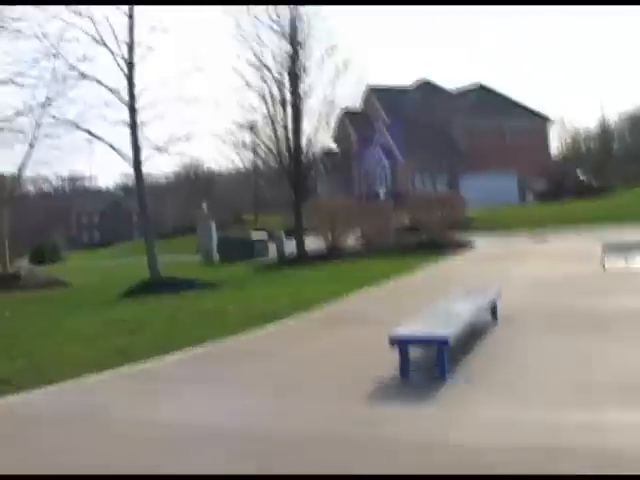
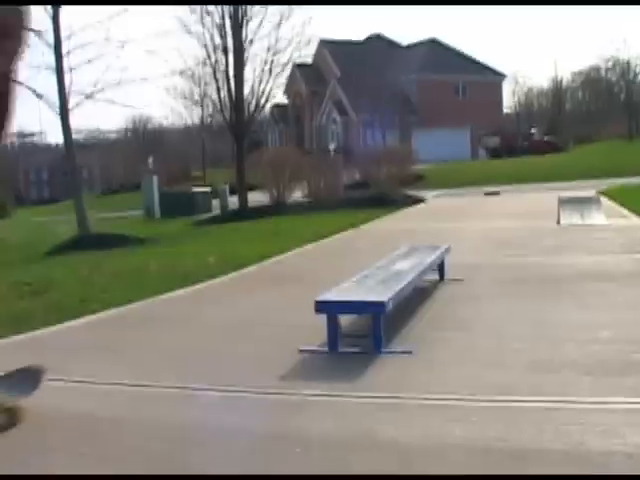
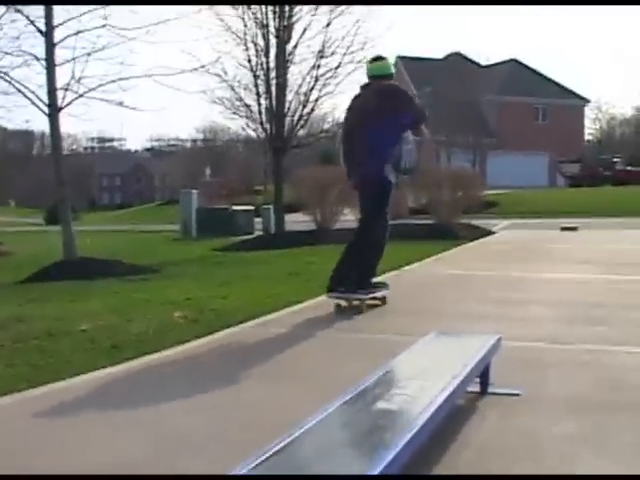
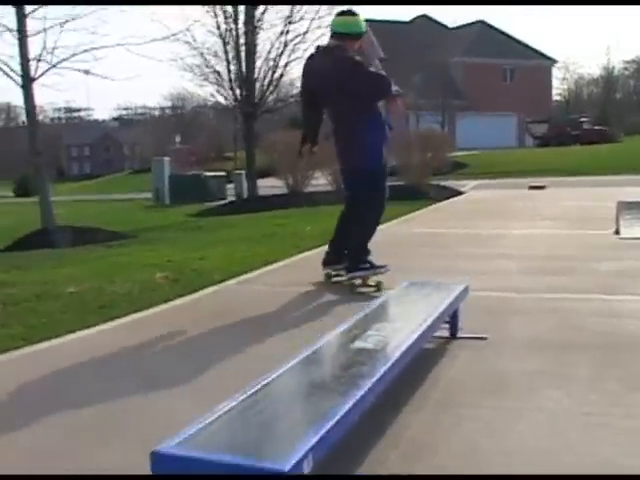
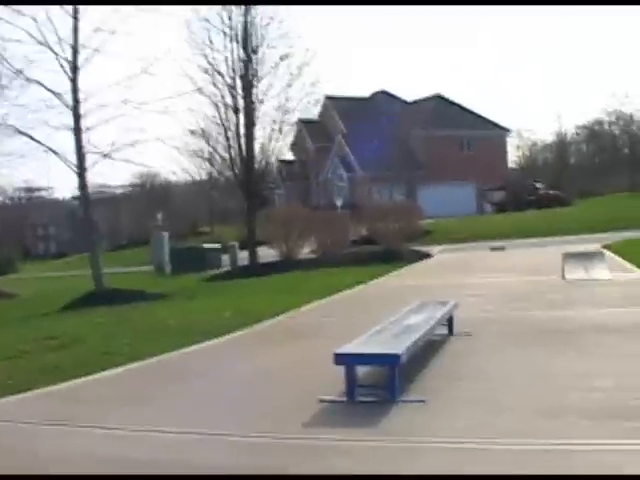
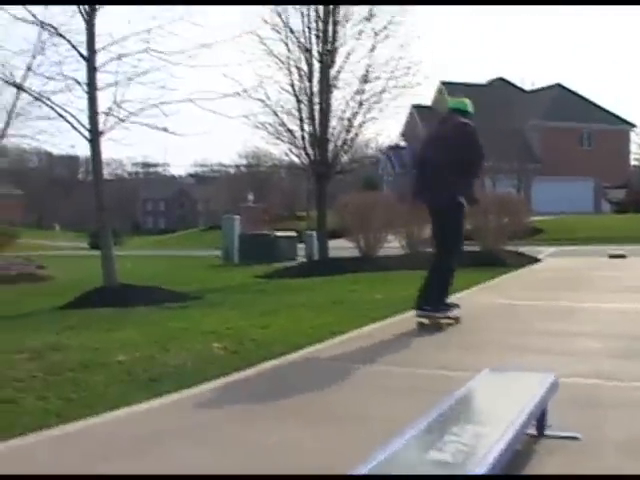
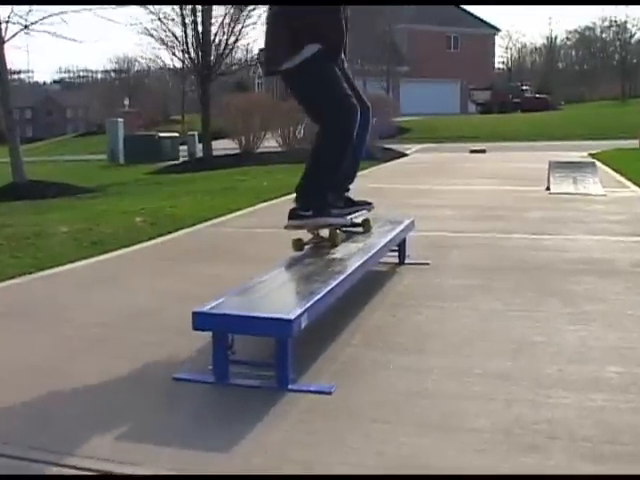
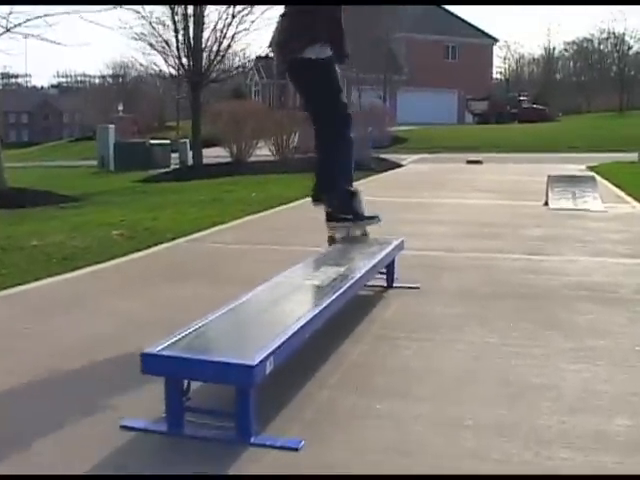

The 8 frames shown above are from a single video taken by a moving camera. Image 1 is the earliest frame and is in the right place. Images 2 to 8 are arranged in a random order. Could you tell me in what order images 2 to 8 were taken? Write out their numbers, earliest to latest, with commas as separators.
5, 2, 7, 8, 4, 3, 6
